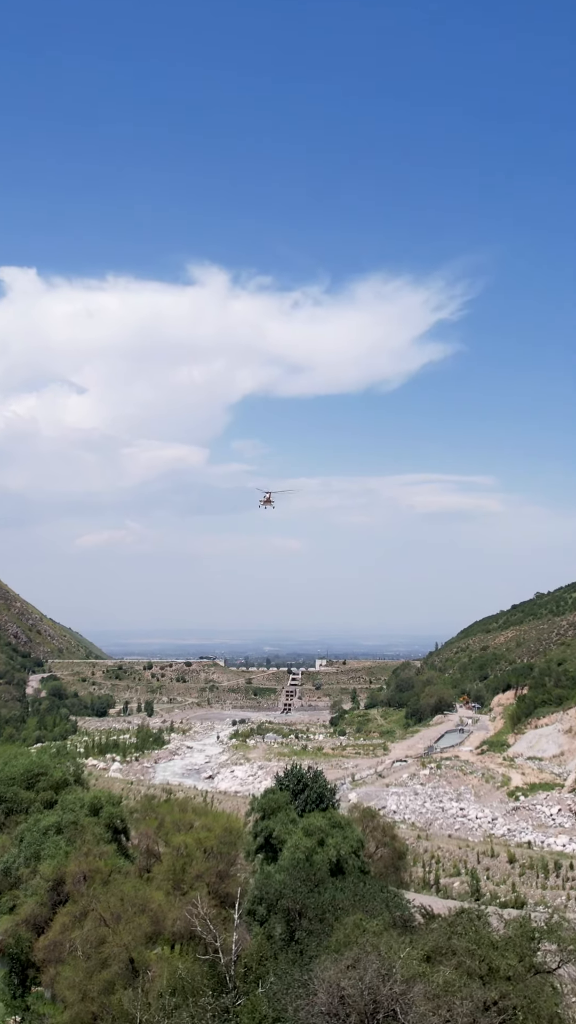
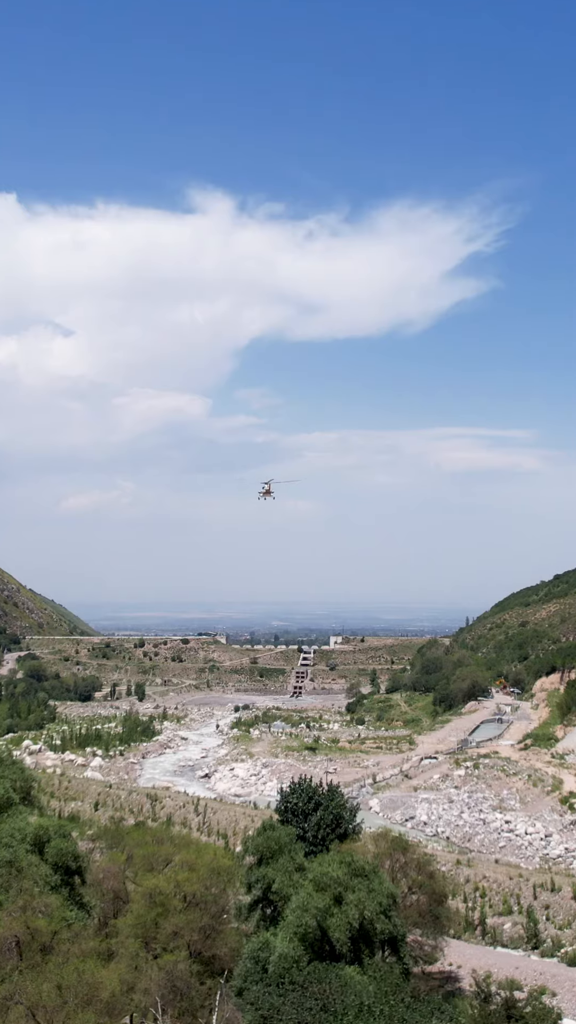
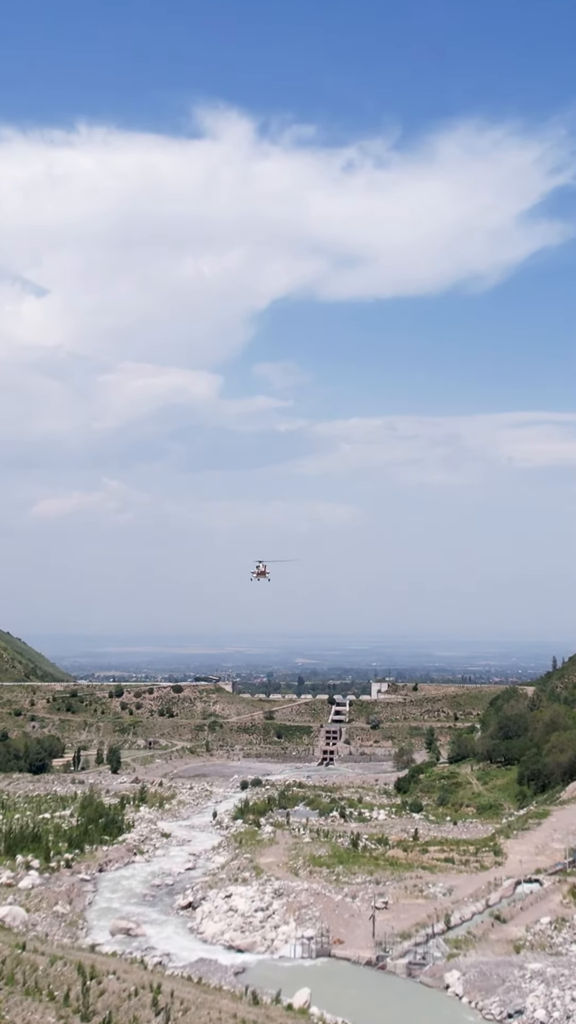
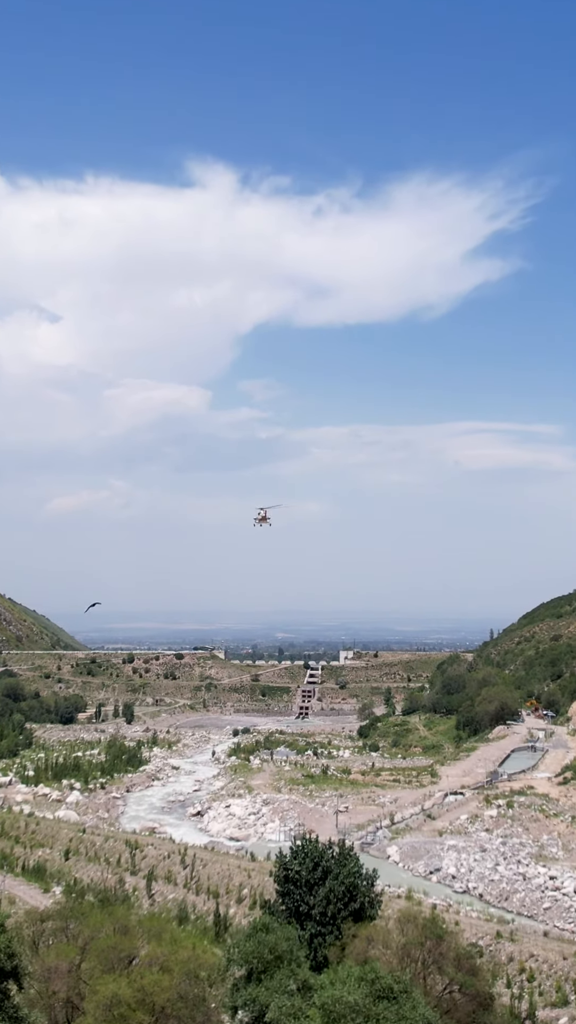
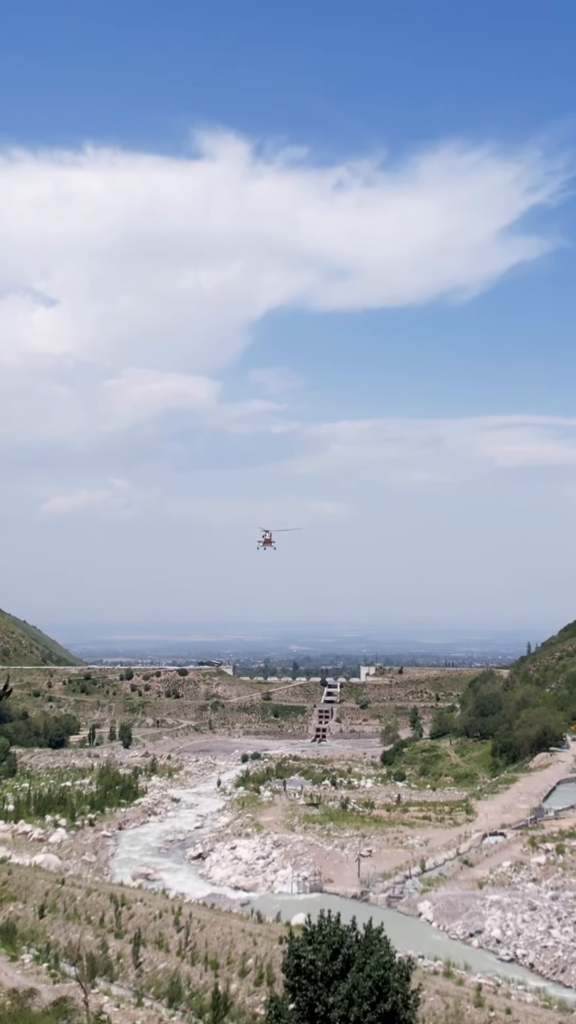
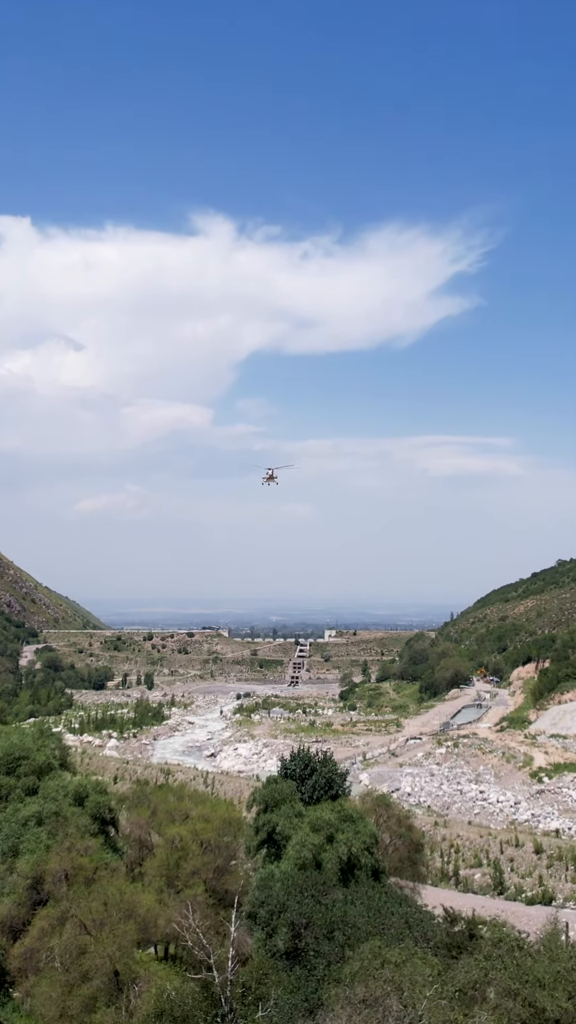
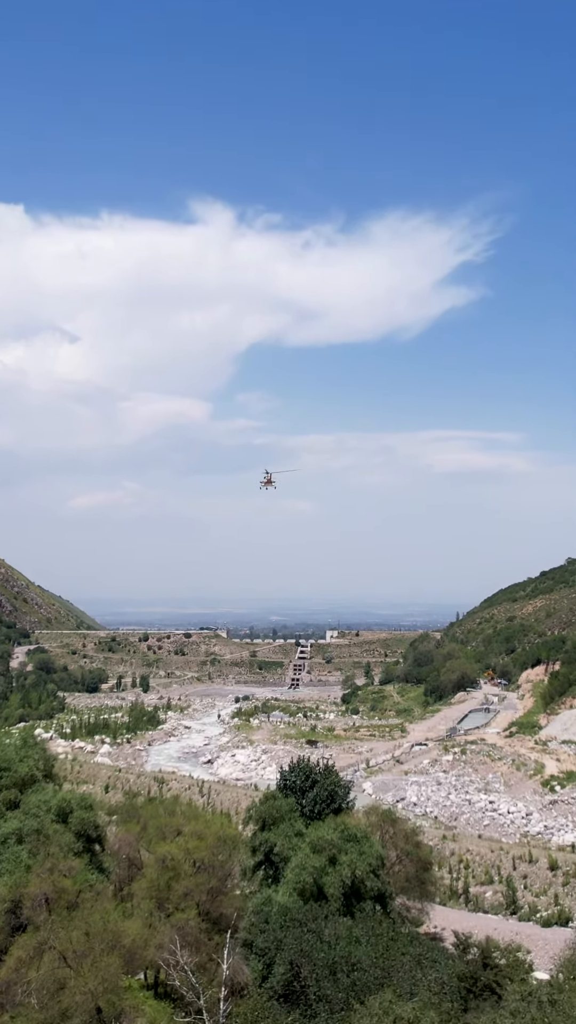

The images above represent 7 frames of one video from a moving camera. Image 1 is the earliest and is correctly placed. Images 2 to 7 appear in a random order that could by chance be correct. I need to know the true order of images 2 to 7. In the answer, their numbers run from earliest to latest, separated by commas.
6, 7, 2, 4, 5, 3
